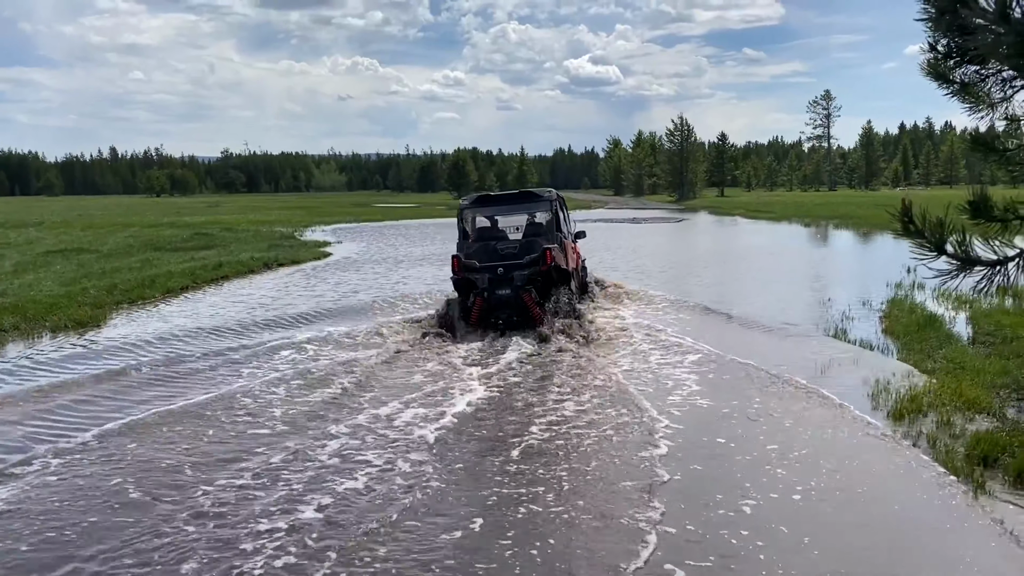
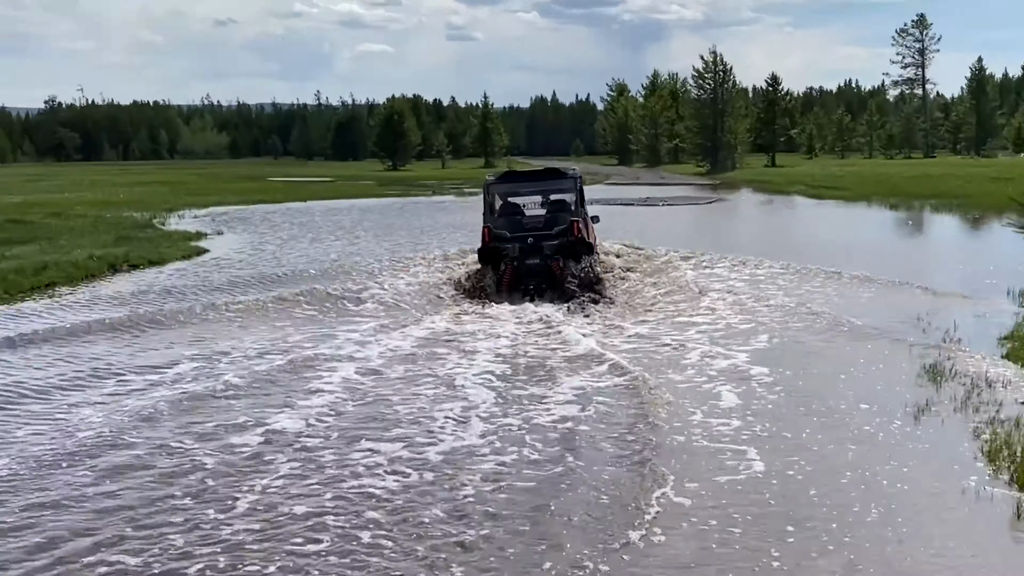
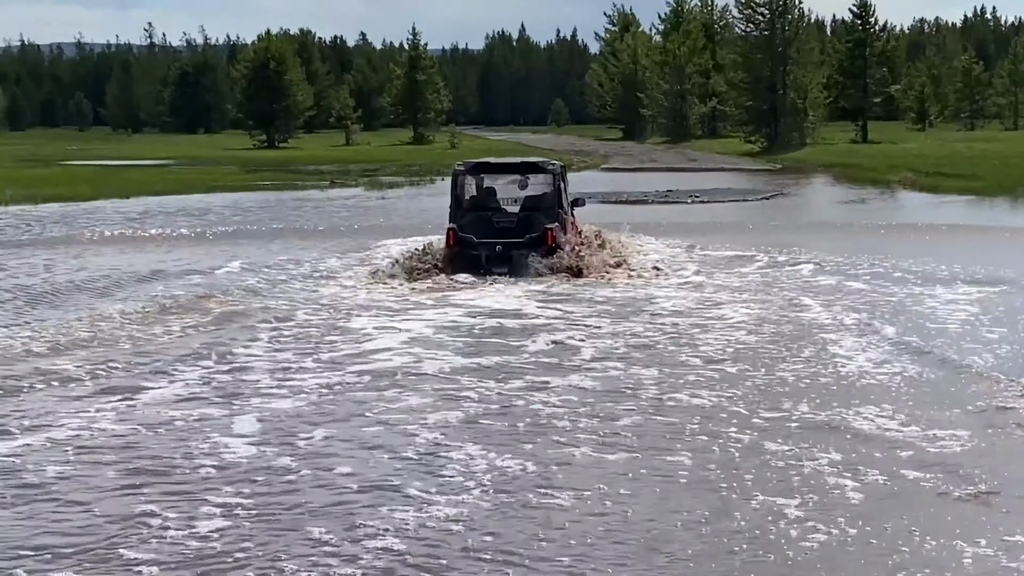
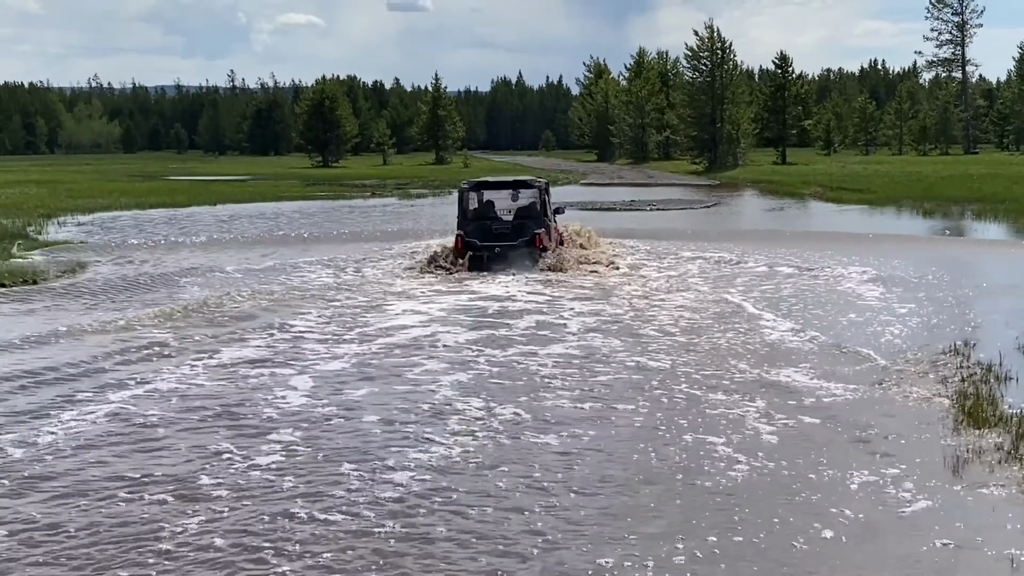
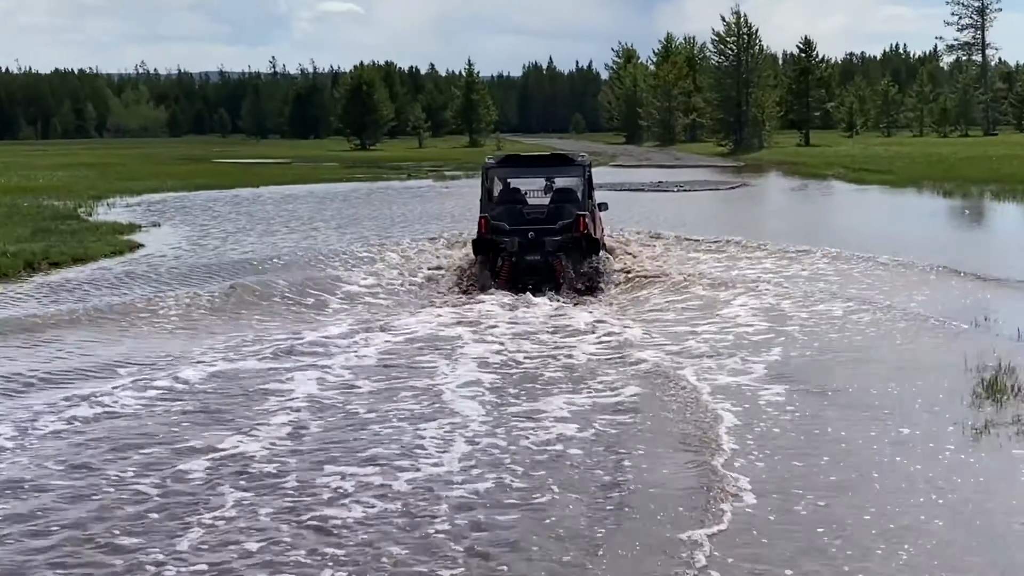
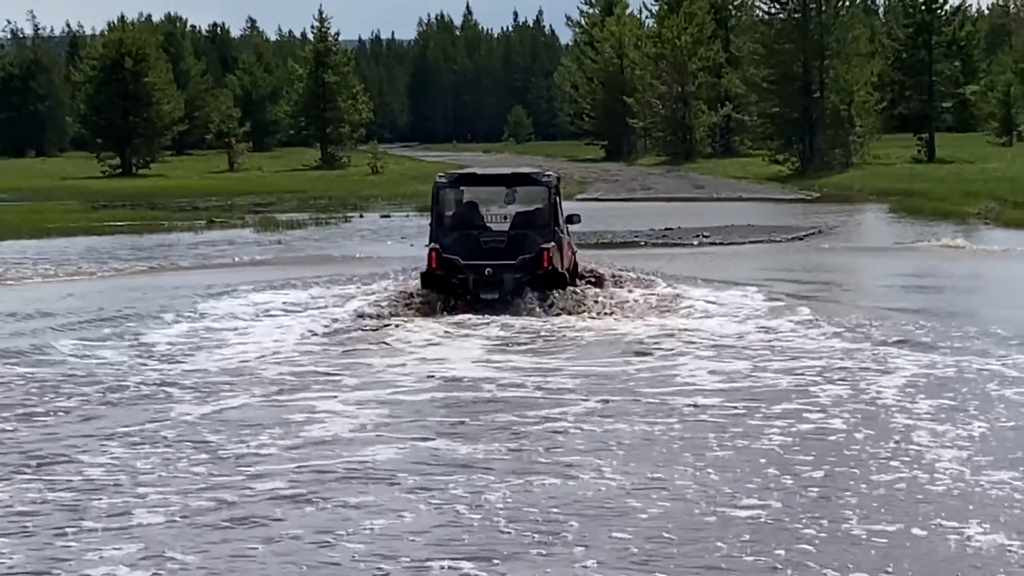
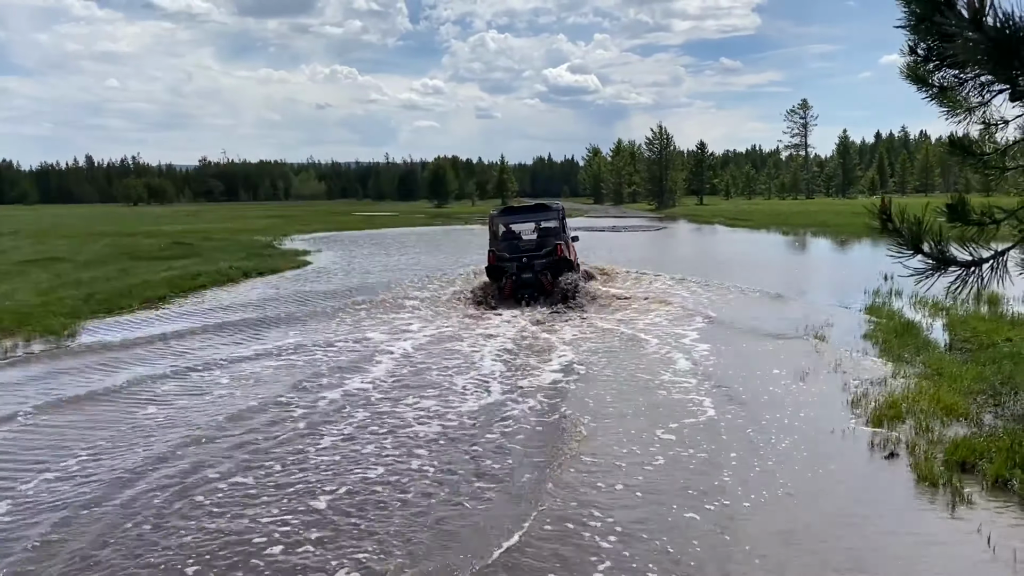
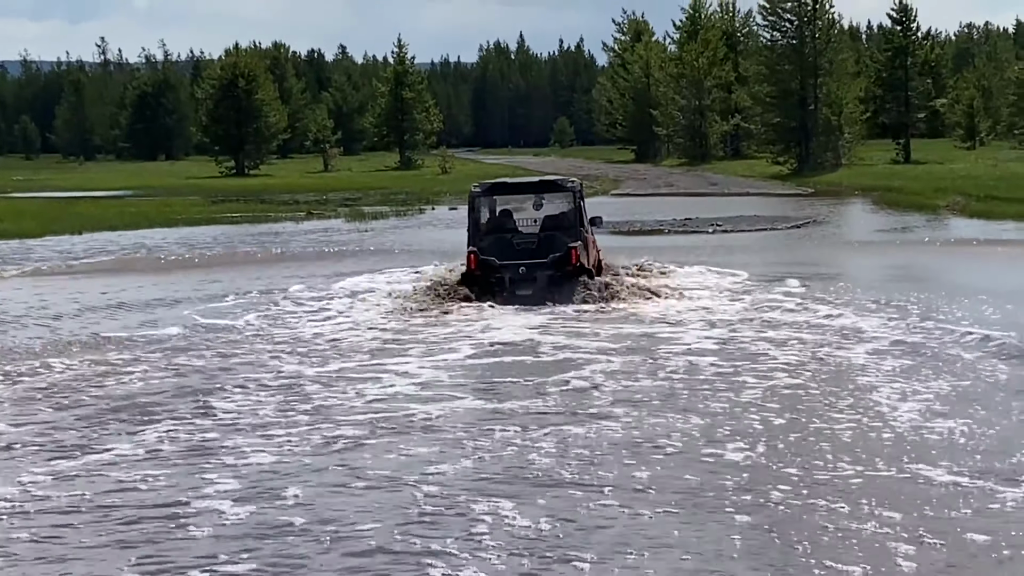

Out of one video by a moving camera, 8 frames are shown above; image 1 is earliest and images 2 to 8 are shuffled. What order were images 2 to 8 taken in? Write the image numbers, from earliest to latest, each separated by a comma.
7, 2, 5, 4, 3, 8, 6
